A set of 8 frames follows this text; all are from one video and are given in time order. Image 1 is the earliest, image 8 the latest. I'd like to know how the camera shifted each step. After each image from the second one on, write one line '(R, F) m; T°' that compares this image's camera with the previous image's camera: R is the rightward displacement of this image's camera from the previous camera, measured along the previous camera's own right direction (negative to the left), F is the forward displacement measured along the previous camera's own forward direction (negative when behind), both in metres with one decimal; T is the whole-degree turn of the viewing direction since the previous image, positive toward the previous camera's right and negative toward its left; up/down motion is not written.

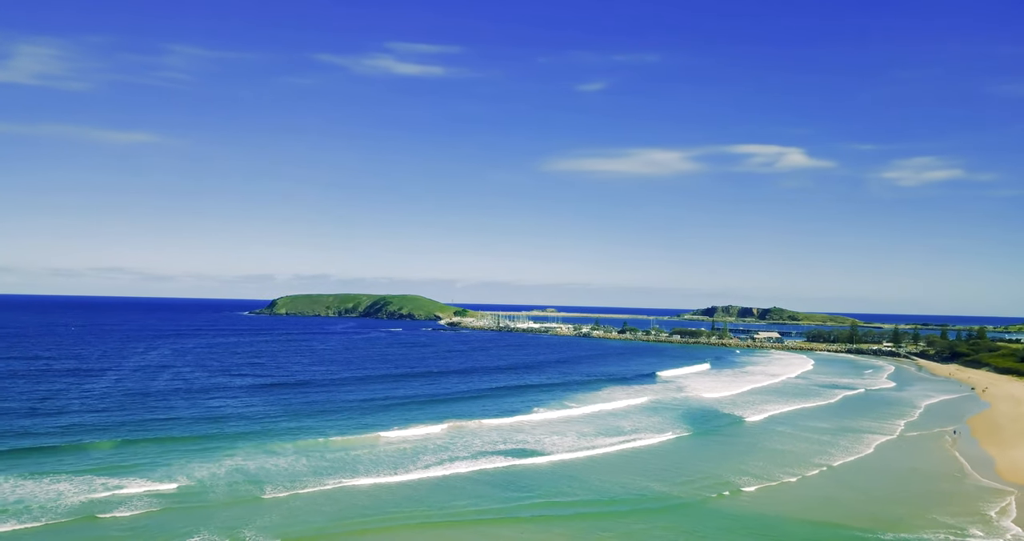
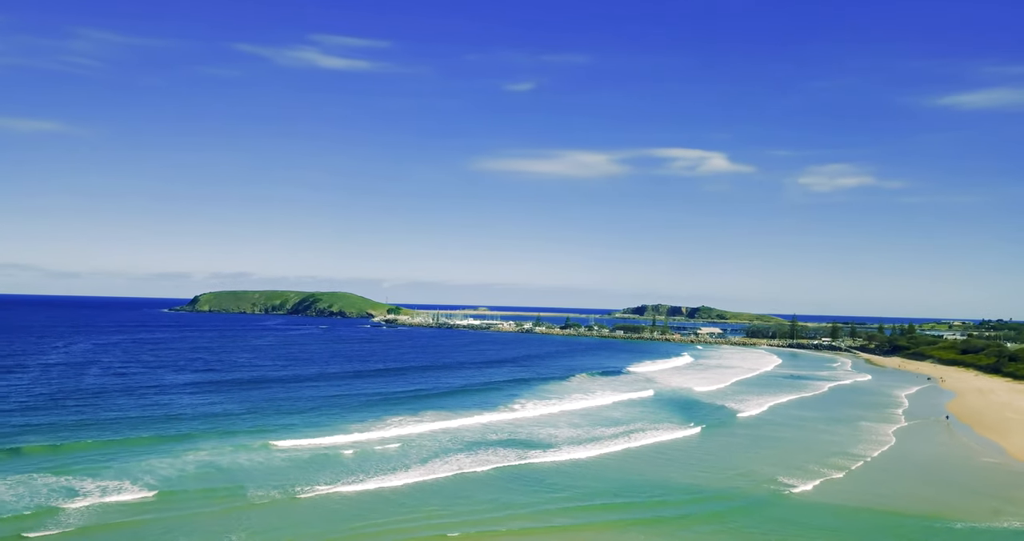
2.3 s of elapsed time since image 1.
(-2.4, +2.4) m; +6°
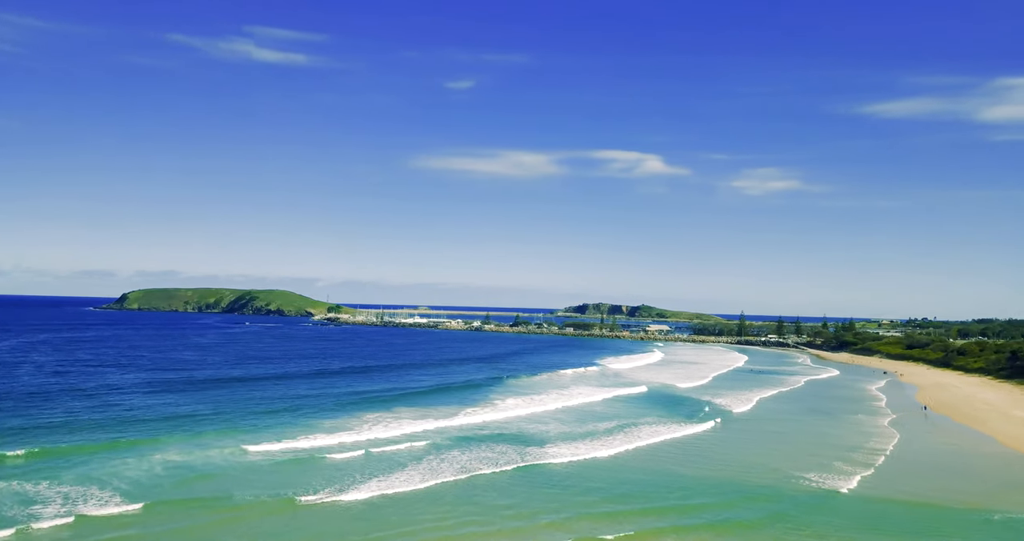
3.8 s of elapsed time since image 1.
(-1.9, +1.4) m; +5°
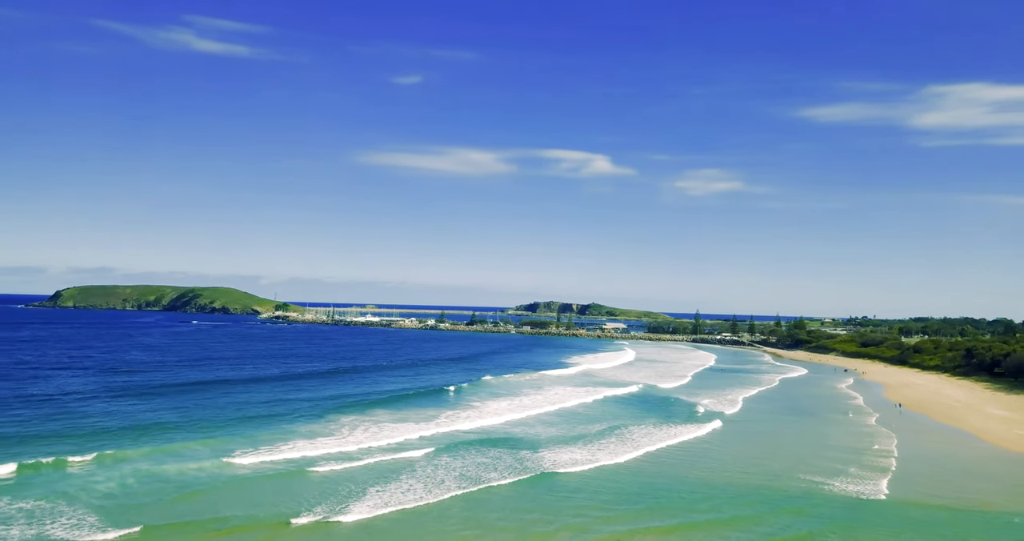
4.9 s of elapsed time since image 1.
(-1.4, +1.0) m; +4°
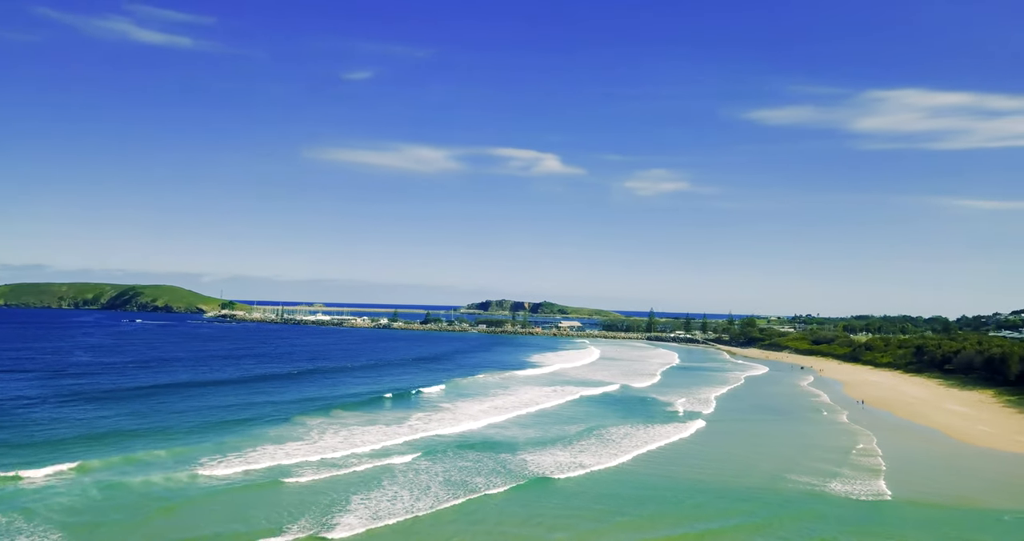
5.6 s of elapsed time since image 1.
(-0.9, +0.6) m; +4°
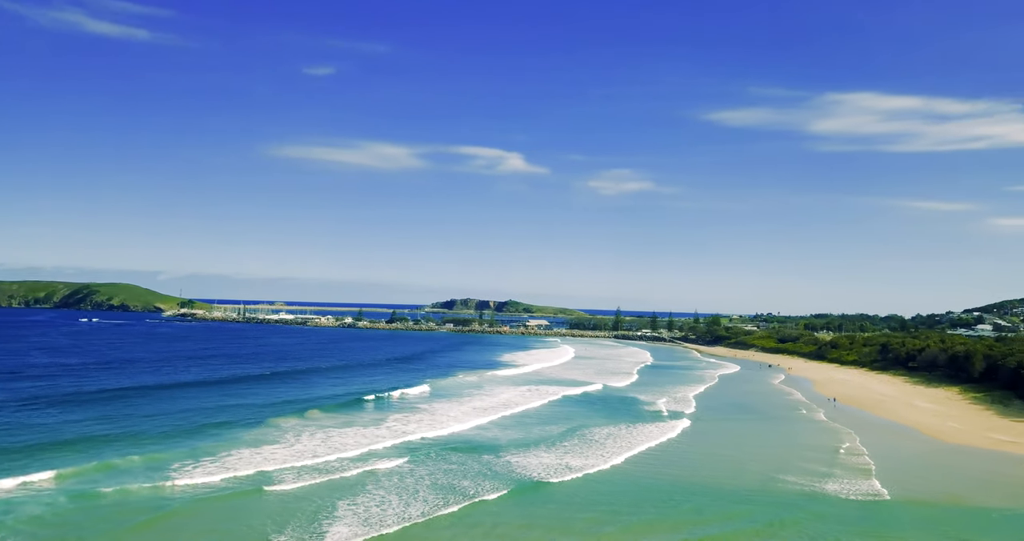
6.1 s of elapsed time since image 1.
(-0.6, +0.4) m; +3°
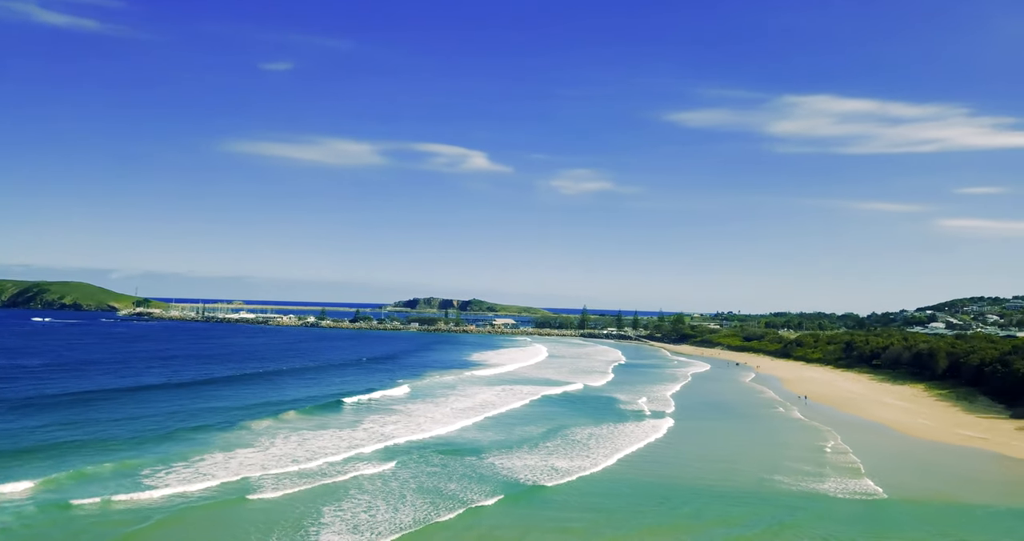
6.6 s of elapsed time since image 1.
(-0.6, +0.4) m; +3°
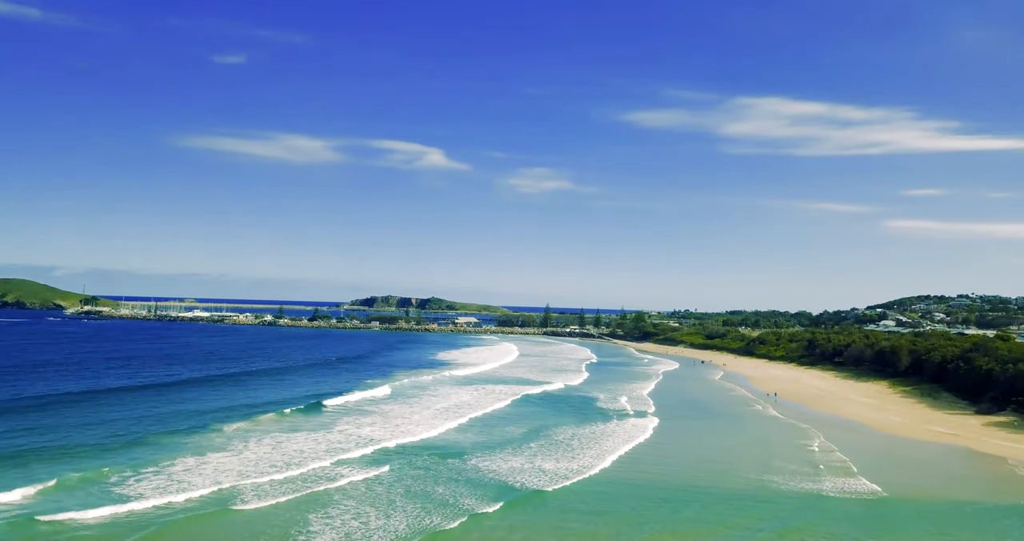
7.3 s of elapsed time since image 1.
(-0.8, +0.4) m; +3°
